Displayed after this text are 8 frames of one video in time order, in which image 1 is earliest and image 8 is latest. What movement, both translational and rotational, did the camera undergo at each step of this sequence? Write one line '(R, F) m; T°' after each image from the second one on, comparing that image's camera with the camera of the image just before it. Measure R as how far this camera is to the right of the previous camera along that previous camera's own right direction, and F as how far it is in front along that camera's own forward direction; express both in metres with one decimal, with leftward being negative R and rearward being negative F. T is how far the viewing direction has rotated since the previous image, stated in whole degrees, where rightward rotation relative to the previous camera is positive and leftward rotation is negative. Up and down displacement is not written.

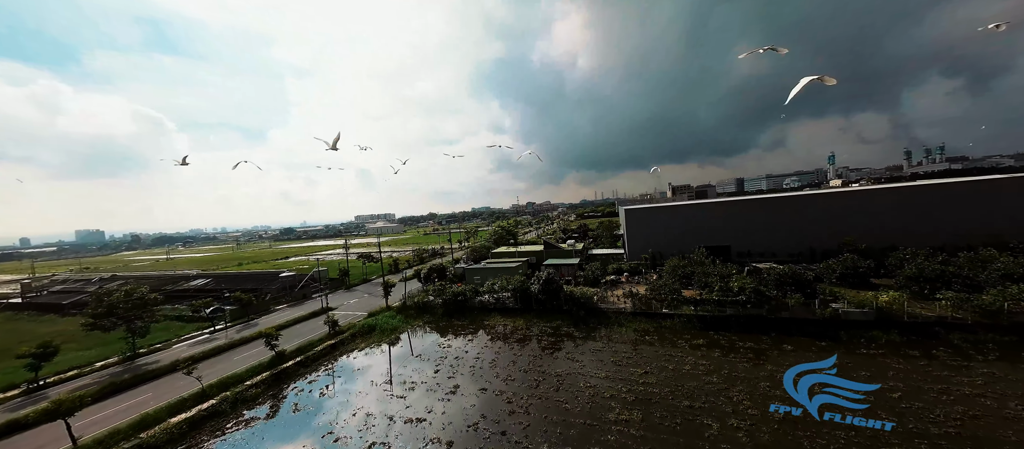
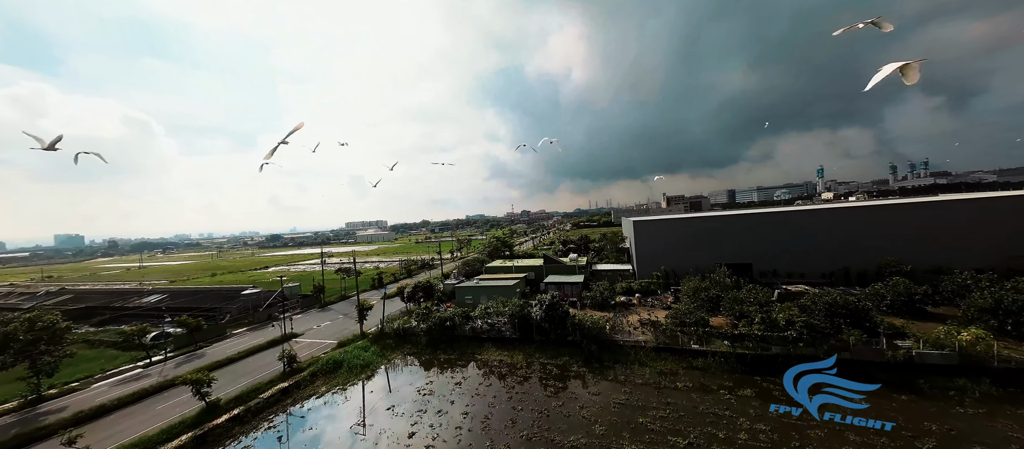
(-0.2, +2.1) m; +1°
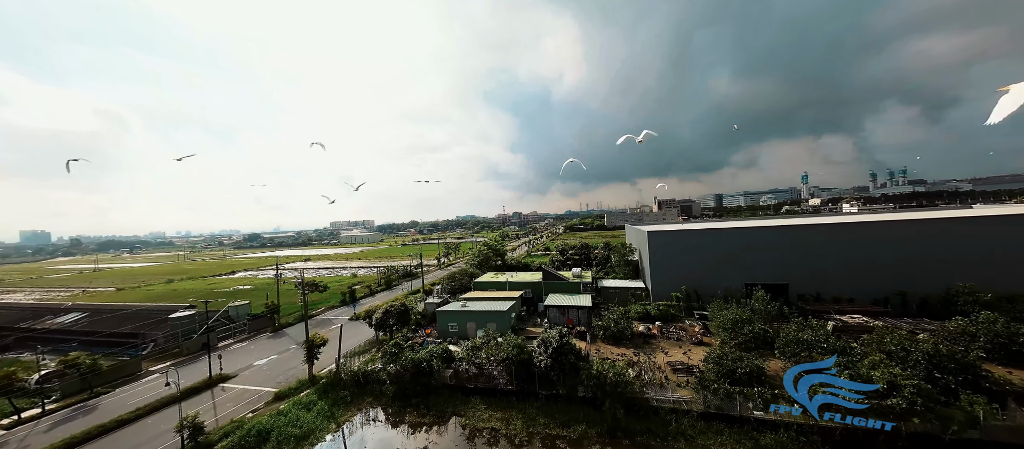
(-0.2, +2.8) m; +2°
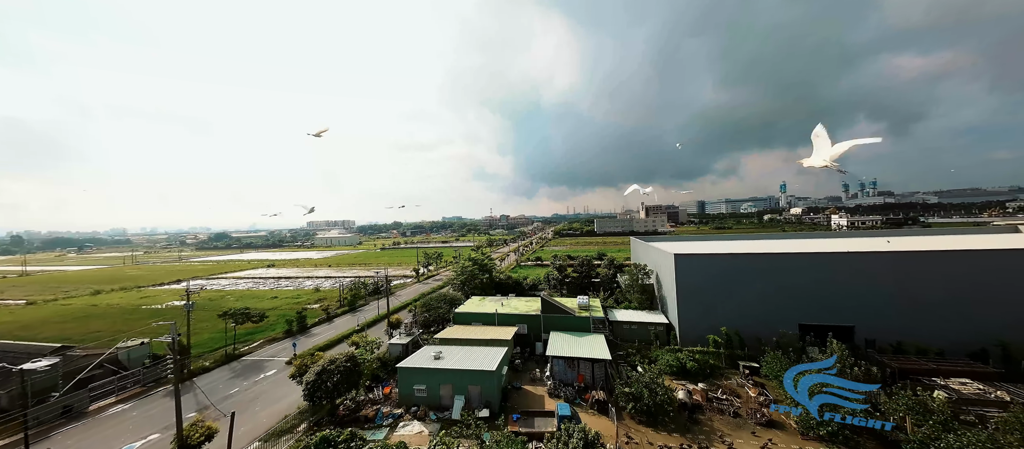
(-0.2, +3.4) m; +3°
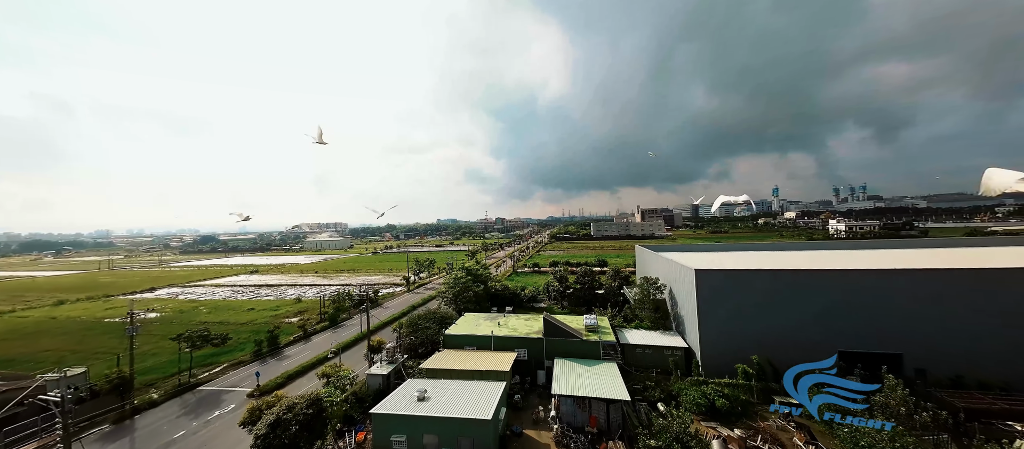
(-0.1, +1.5) m; +1°
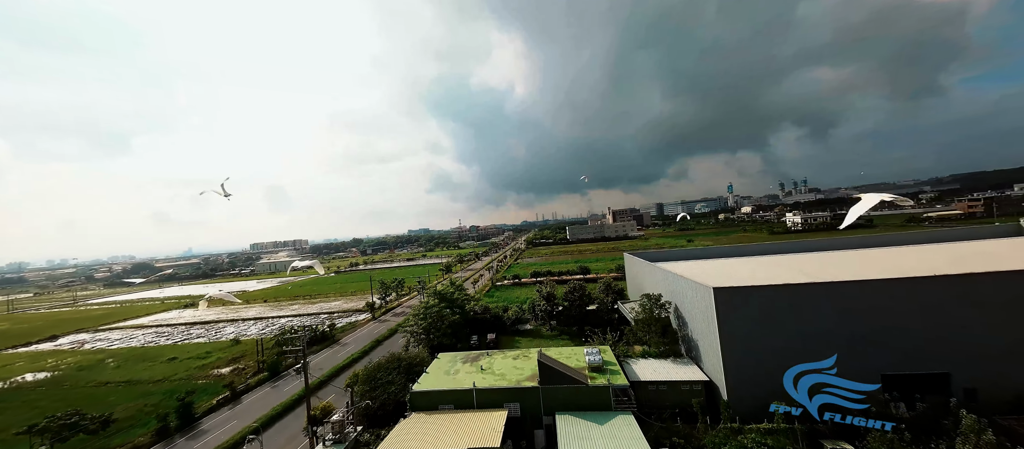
(-0.2, +2.2) m; +5°
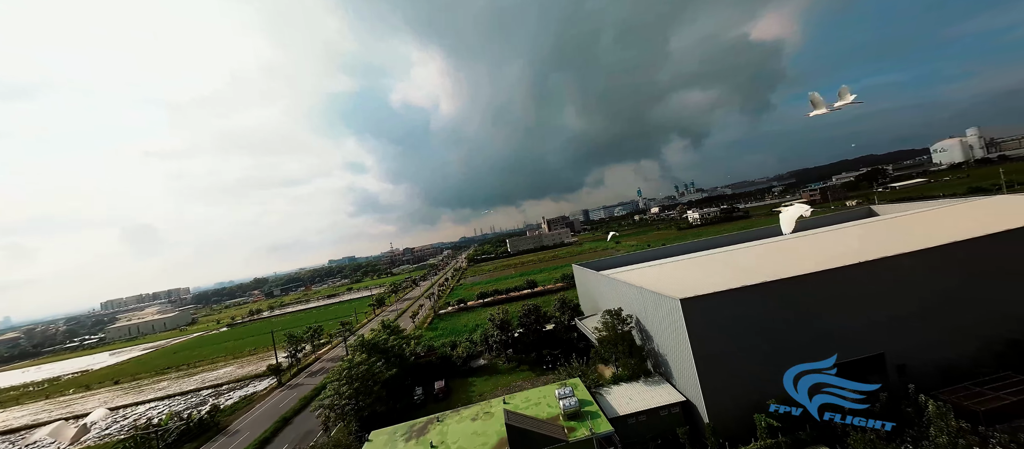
(-0.2, +1.7) m; +13°
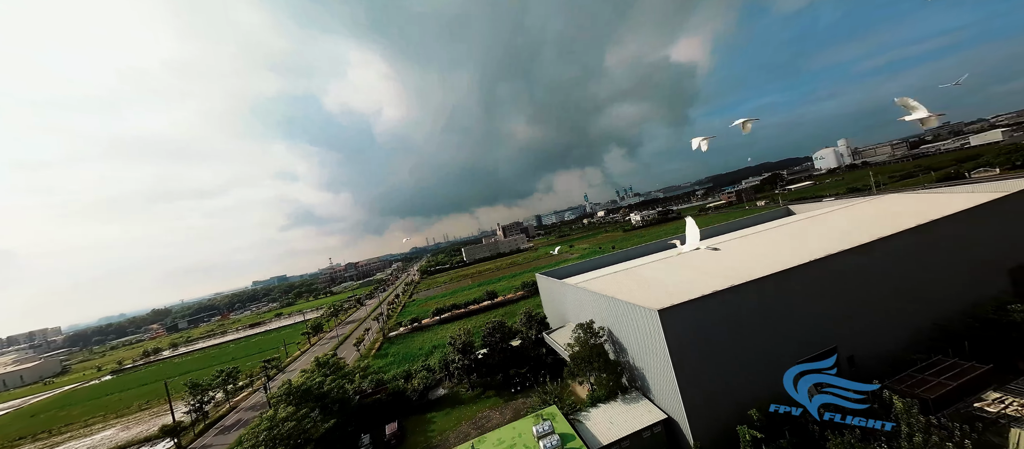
(-0.3, +1.2) m; +9°
